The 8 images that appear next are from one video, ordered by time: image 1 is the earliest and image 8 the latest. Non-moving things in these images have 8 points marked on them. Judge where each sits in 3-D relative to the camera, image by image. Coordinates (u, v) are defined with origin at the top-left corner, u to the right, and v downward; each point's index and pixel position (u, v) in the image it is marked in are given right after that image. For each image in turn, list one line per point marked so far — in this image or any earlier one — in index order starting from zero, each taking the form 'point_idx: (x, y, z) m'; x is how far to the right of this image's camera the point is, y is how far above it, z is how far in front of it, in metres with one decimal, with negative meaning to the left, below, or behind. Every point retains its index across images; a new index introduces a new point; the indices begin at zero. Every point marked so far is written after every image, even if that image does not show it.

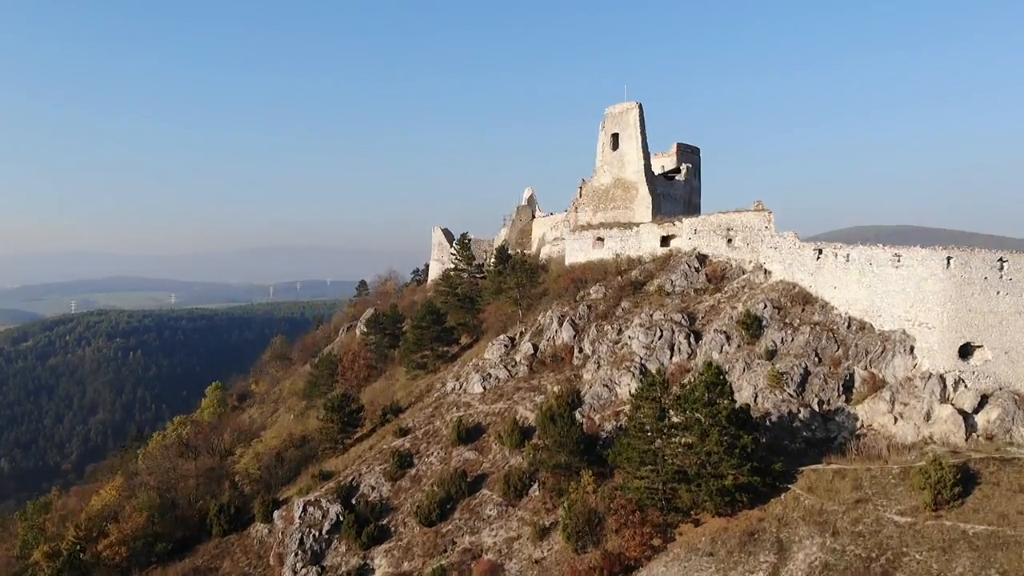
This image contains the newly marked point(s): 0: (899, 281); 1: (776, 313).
0: (+9.7, +0.2, +18.4) m
1: (+7.1, -0.7, +19.7) m
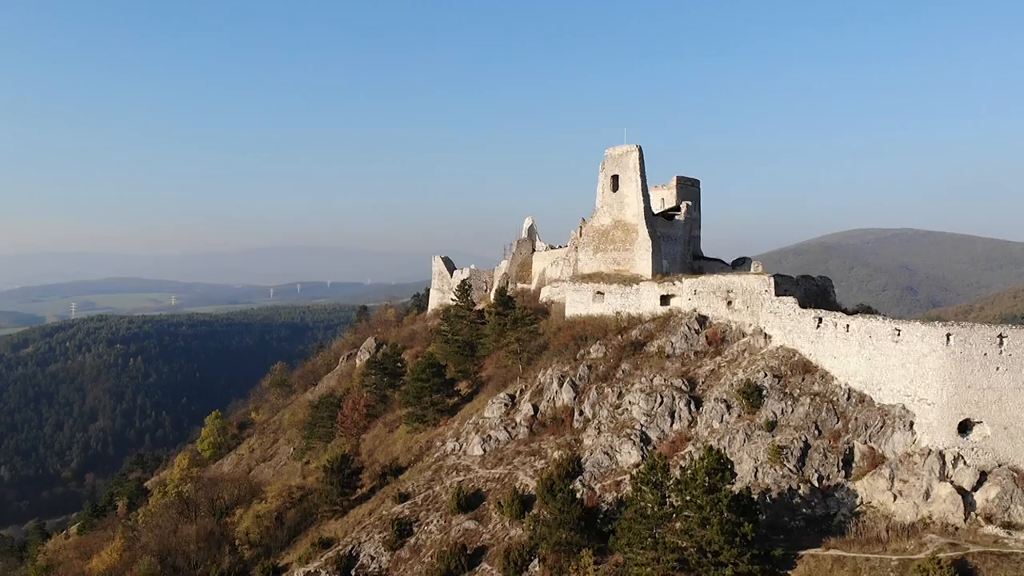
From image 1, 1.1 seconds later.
0: (+9.7, -1.7, +18.4) m
1: (+7.1, -2.6, +19.8) m
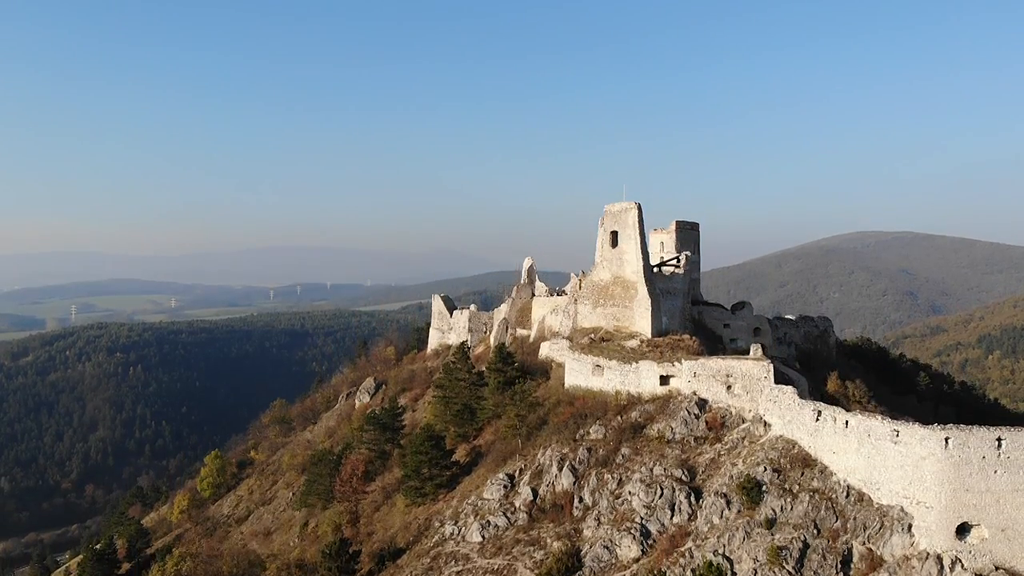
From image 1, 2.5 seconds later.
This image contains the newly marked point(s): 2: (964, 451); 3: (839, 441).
0: (+9.7, -4.2, +18.4) m
1: (+7.1, -5.1, +19.8) m
2: (+11.0, -4.0, +17.8) m
3: (+8.7, -4.1, +19.5) m
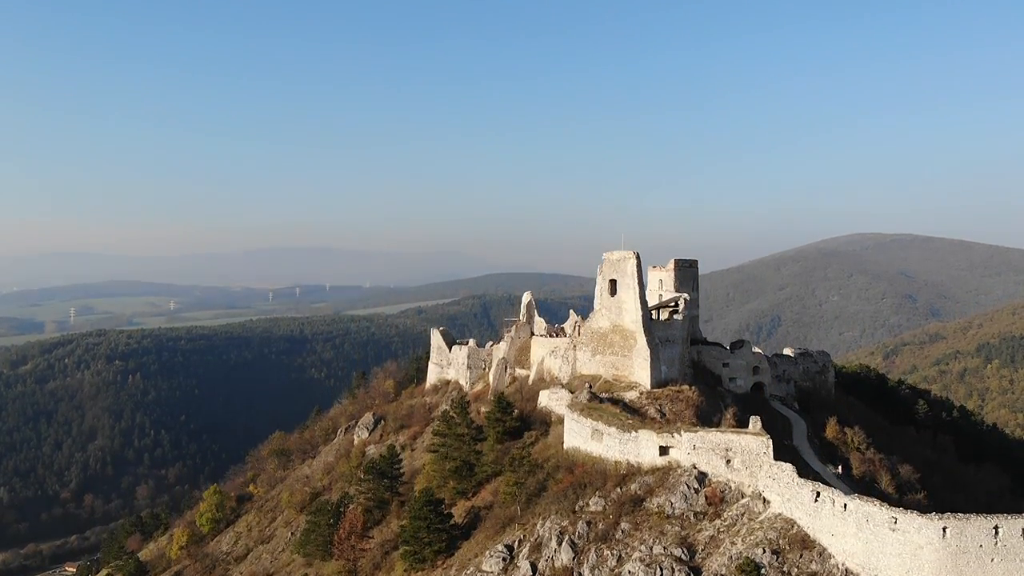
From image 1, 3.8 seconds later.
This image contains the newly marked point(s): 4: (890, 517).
0: (+9.6, -6.5, +18.4) m
1: (+7.1, -7.3, +19.8) m
2: (+11.0, -6.2, +17.7) m
3: (+8.7, -6.3, +19.5) m
4: (+9.6, -5.8, +18.6) m
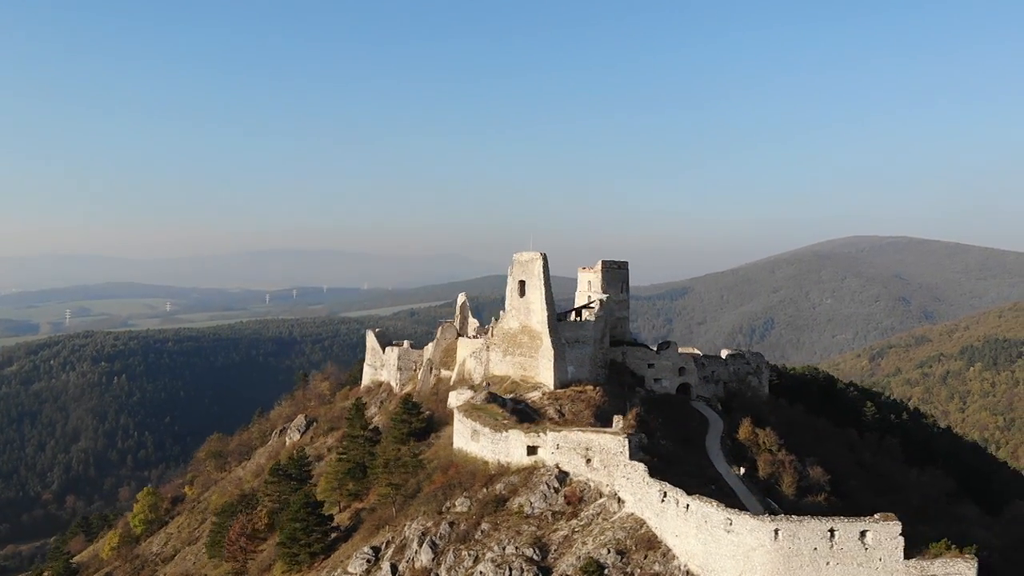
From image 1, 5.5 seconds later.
0: (+5.5, -6.4, +18.3) m
1: (+2.9, -7.3, +19.7) m
2: (+6.8, -6.2, +17.7) m
3: (+4.5, -6.3, +19.4) m
4: (+5.4, -5.8, +18.6) m
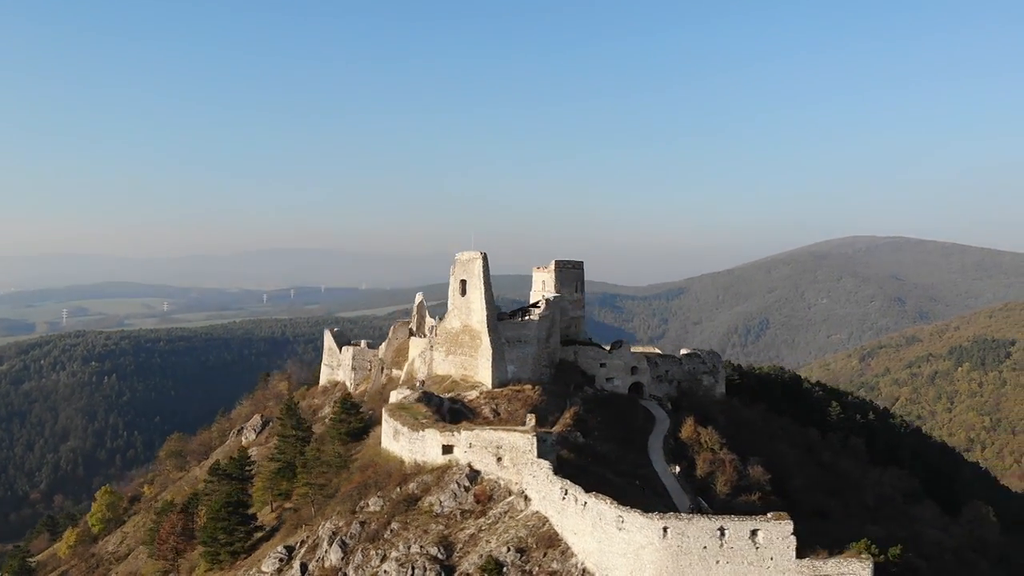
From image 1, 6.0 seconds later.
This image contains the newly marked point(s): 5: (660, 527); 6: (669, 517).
0: (+2.8, -6.4, +18.4) m
1: (+0.2, -7.3, +19.7) m
2: (+4.1, -6.1, +17.7) m
3: (+1.8, -6.2, +19.5) m
4: (+2.7, -5.8, +18.6) m
5: (+3.6, -5.8, +17.9) m
6: (+3.8, -5.6, +17.8) m
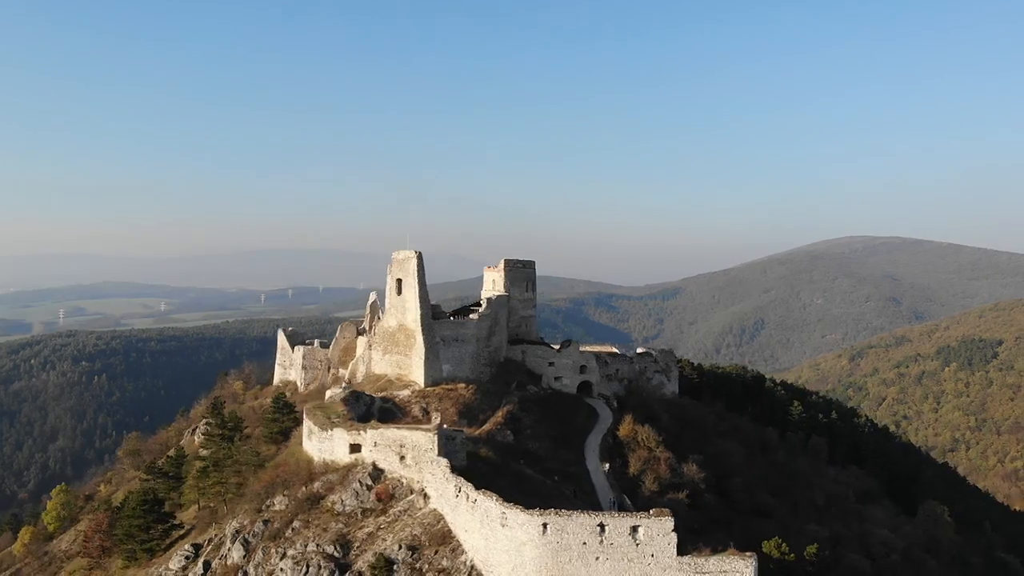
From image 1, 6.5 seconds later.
0: (-0.2, -6.4, +18.4) m
1: (-2.7, -7.2, +19.8) m
2: (+1.2, -6.1, +17.8) m
3: (-1.1, -6.2, +19.5) m
4: (-0.2, -5.8, +18.6) m
5: (+0.7, -5.8, +17.9) m
6: (+0.9, -5.5, +17.9) m
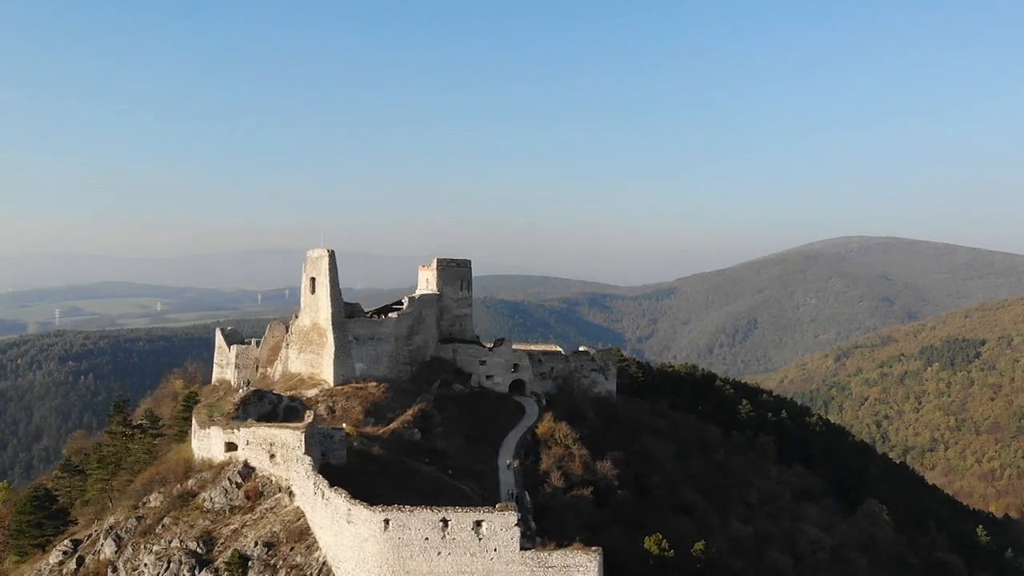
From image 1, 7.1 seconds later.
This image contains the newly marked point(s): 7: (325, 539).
0: (-4.1, -6.3, +18.5) m
1: (-6.7, -7.2, +19.9) m
2: (-2.8, -6.0, +17.9) m
3: (-5.0, -6.1, +19.6) m
4: (-4.1, -5.7, +18.7) m
5: (-3.3, -5.7, +18.0) m
6: (-3.1, -5.5, +18.0) m
7: (-5.0, -6.7, +19.5) m
